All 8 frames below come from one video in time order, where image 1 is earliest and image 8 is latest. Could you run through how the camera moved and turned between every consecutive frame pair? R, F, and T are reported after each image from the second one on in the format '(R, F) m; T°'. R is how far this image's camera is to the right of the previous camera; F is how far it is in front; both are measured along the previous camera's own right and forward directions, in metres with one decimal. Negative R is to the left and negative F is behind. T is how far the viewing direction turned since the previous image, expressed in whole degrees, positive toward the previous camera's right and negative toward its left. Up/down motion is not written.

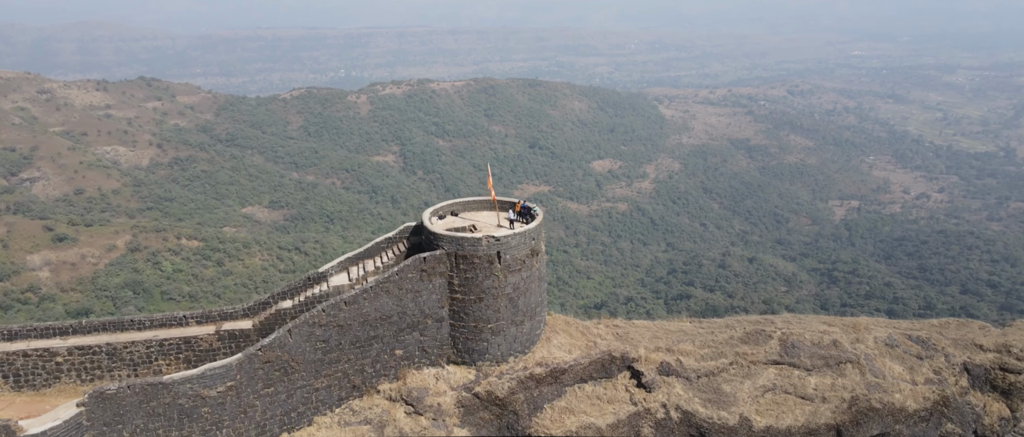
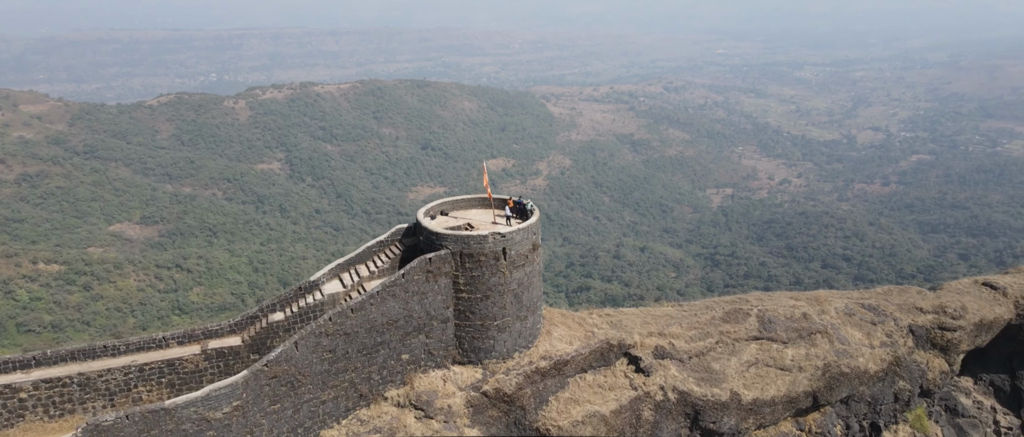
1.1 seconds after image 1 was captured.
(-1.6, 0.0) m; +9°
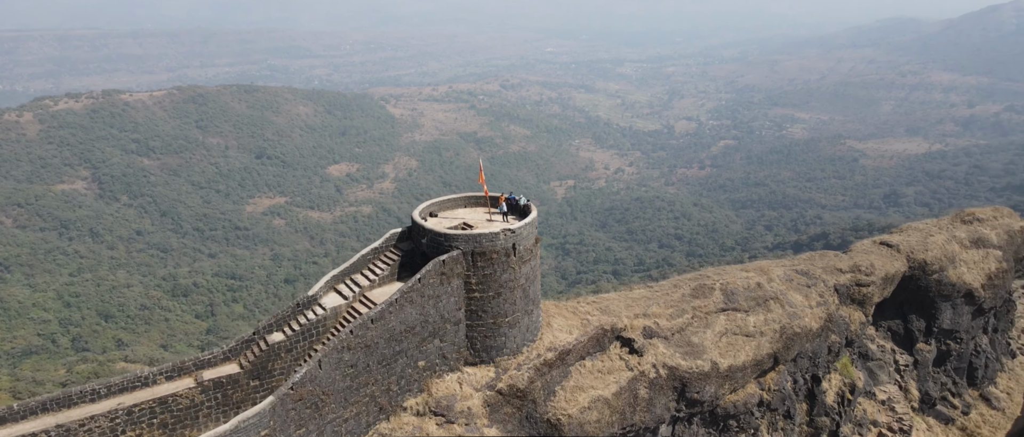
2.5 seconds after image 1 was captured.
(-2.3, +0.2) m; +14°
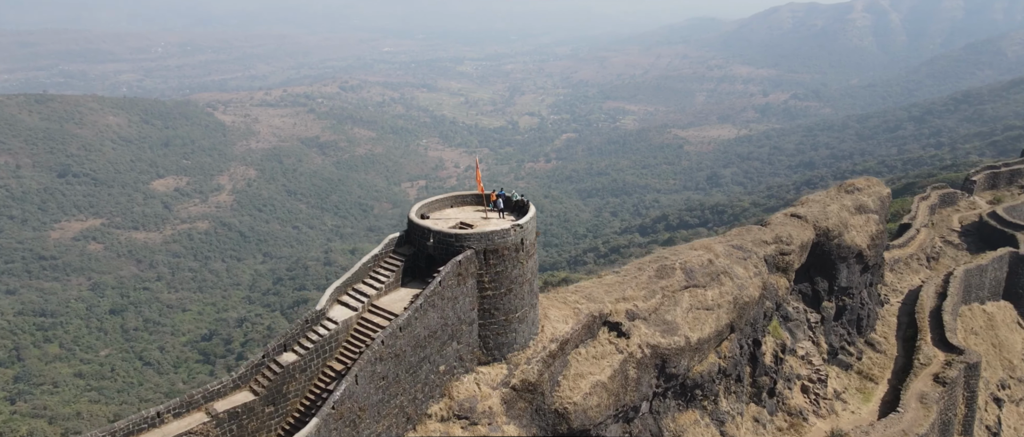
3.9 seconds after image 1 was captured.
(-2.3, +0.3) m; +13°
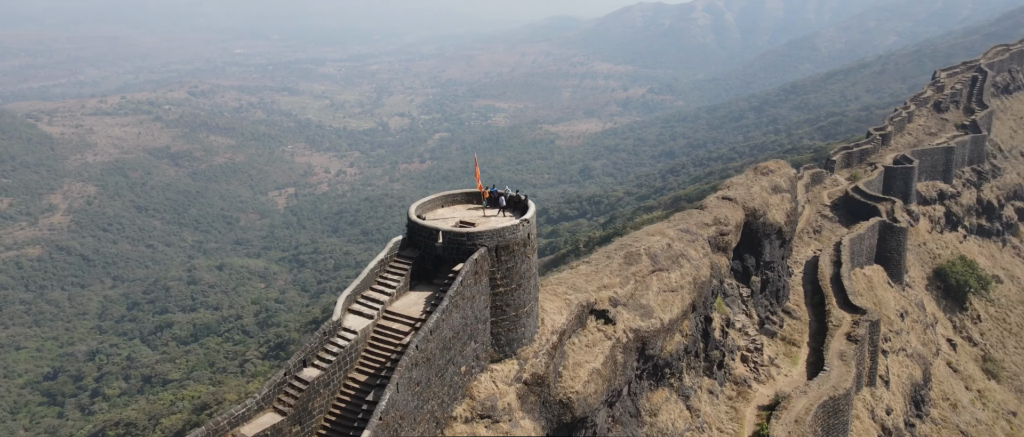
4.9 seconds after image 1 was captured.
(-1.9, +0.2) m; +11°
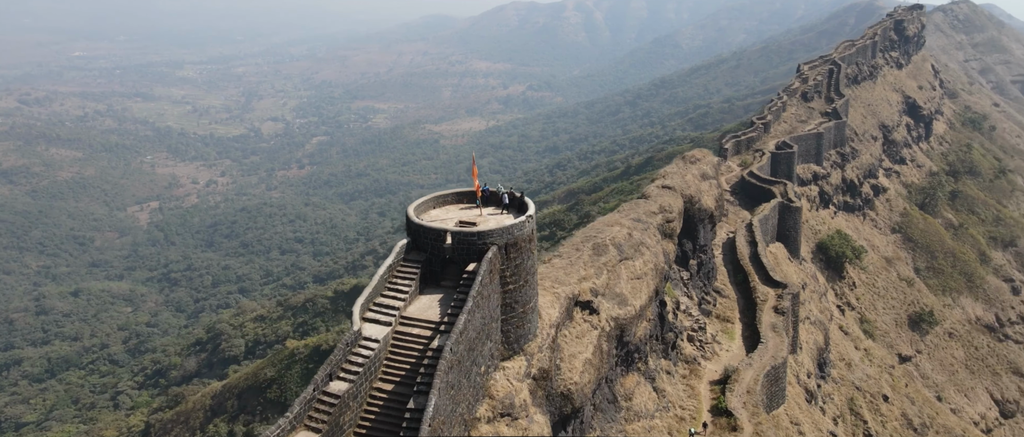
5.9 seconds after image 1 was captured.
(-1.8, +0.2) m; +10°
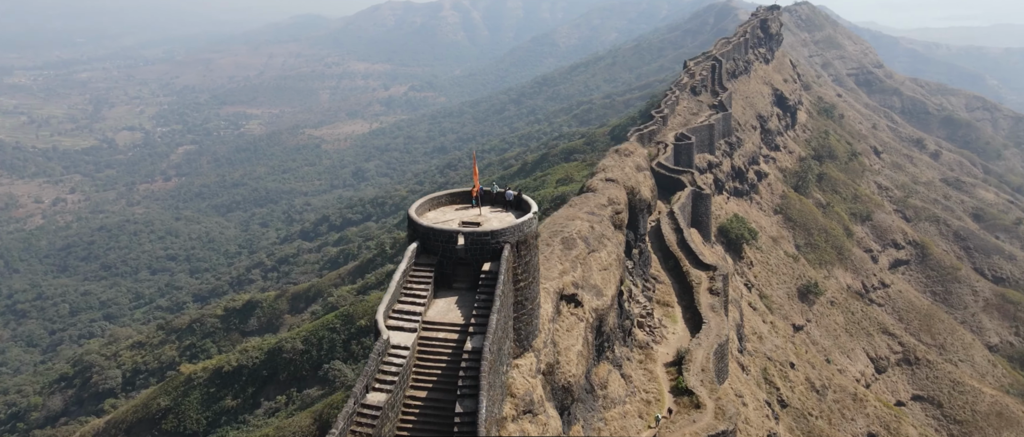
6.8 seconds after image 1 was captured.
(-1.8, +0.2) m; +10°
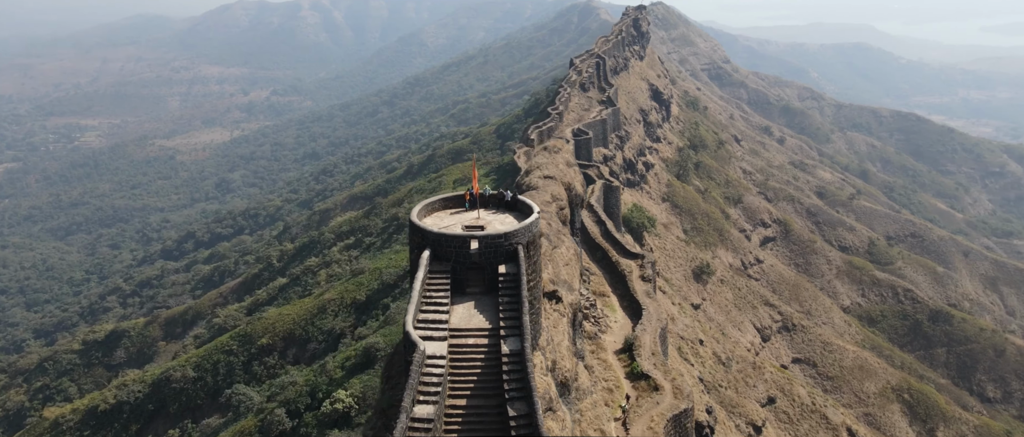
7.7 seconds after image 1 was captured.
(-1.9, +0.3) m; +11°
